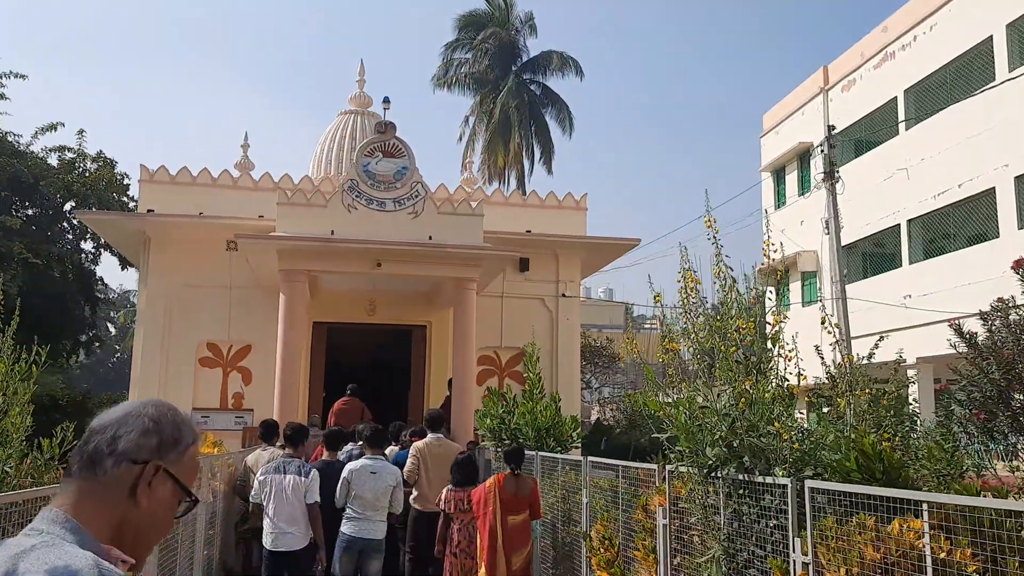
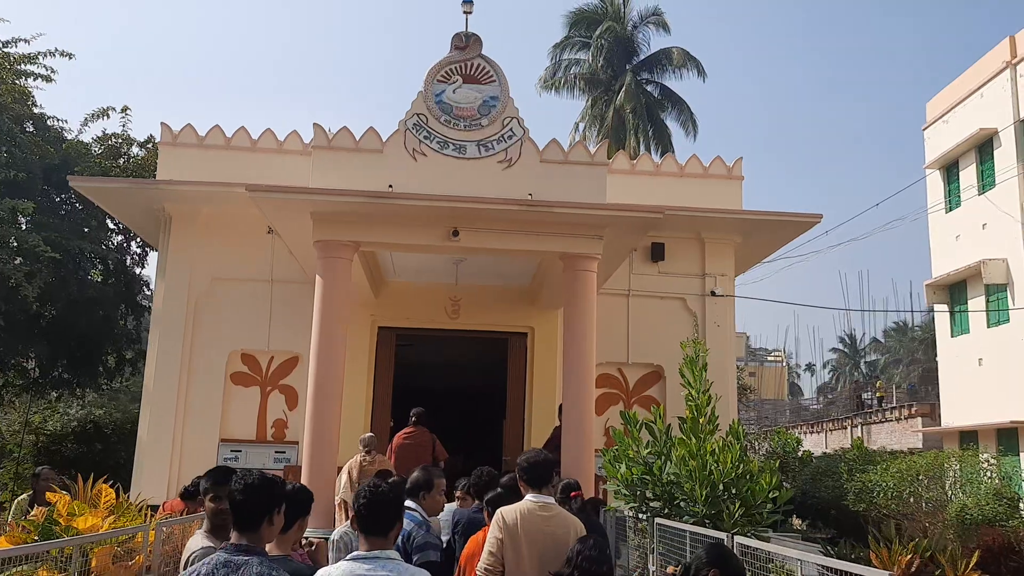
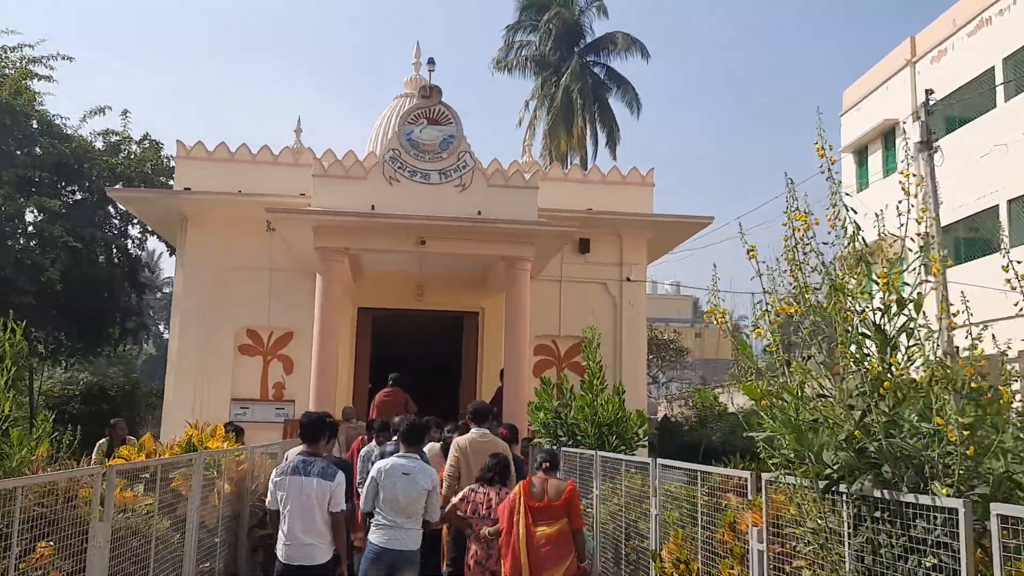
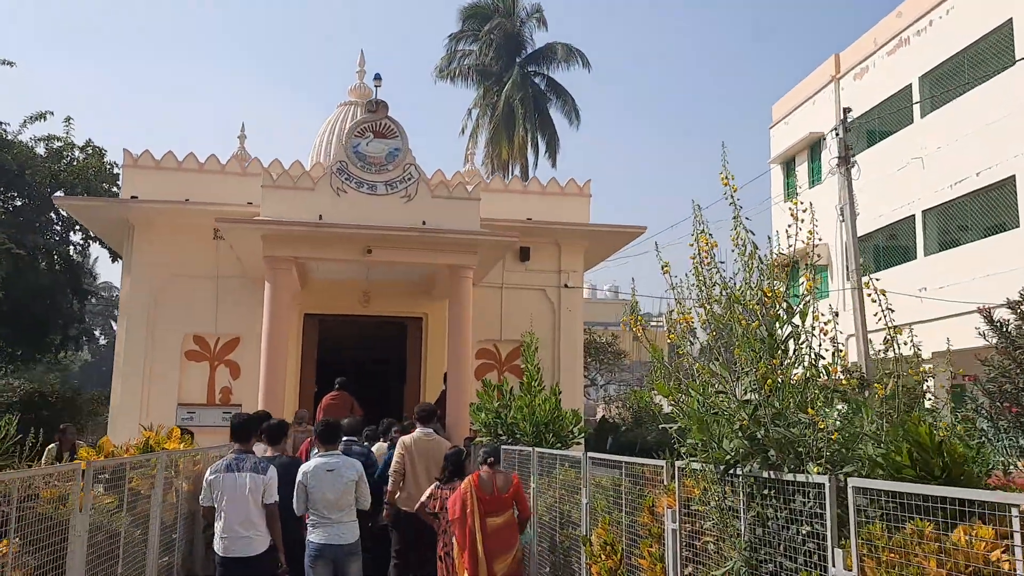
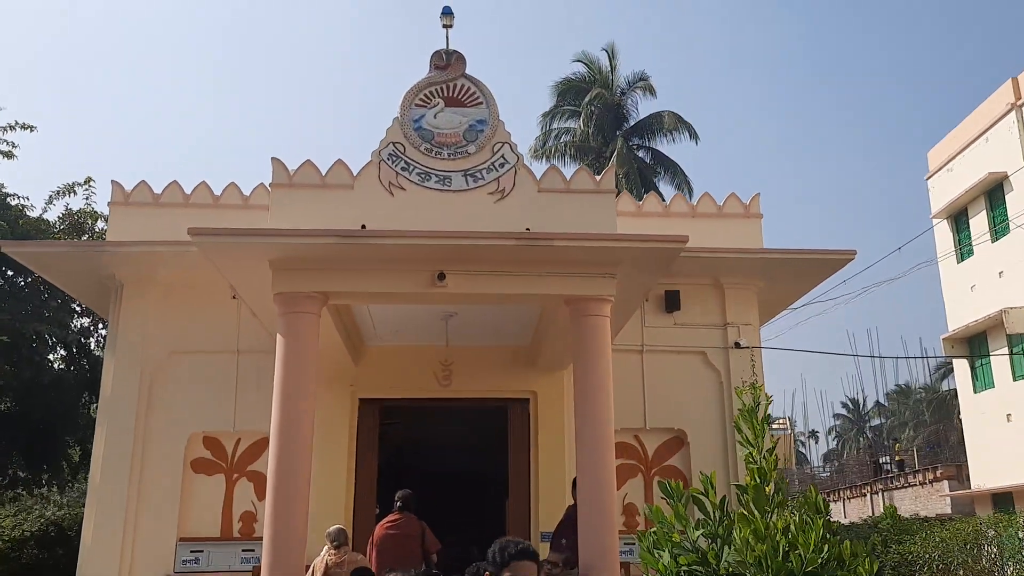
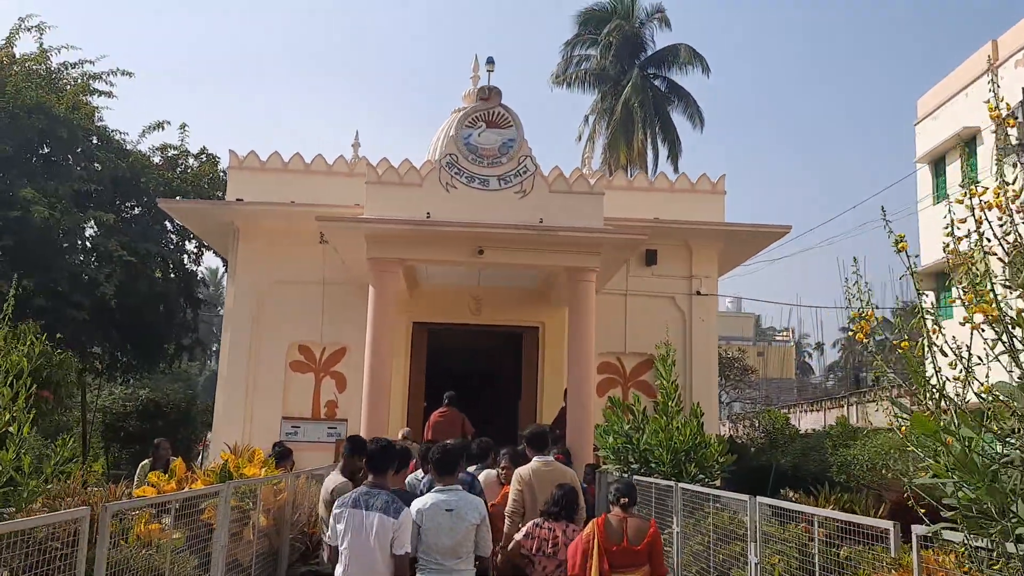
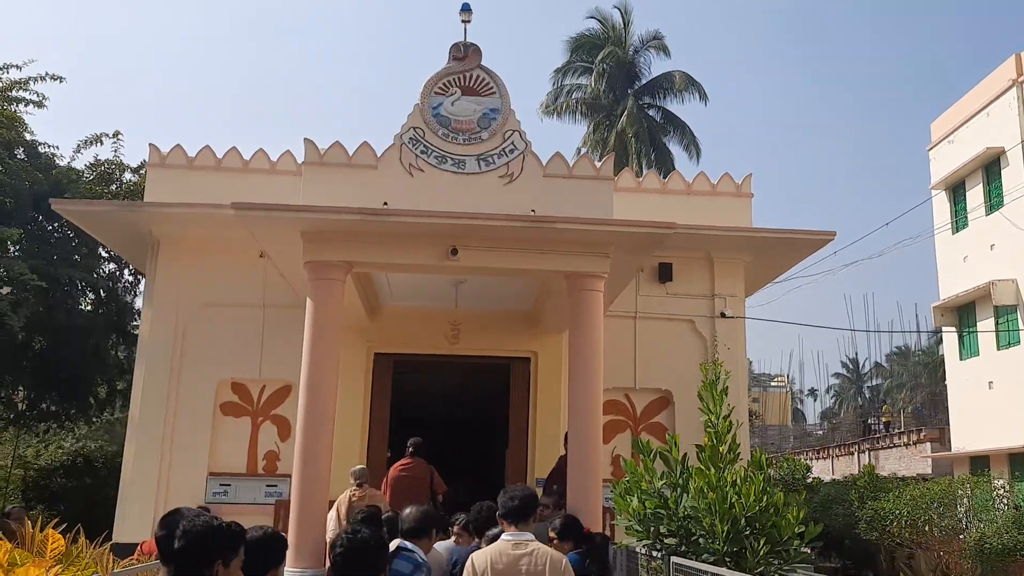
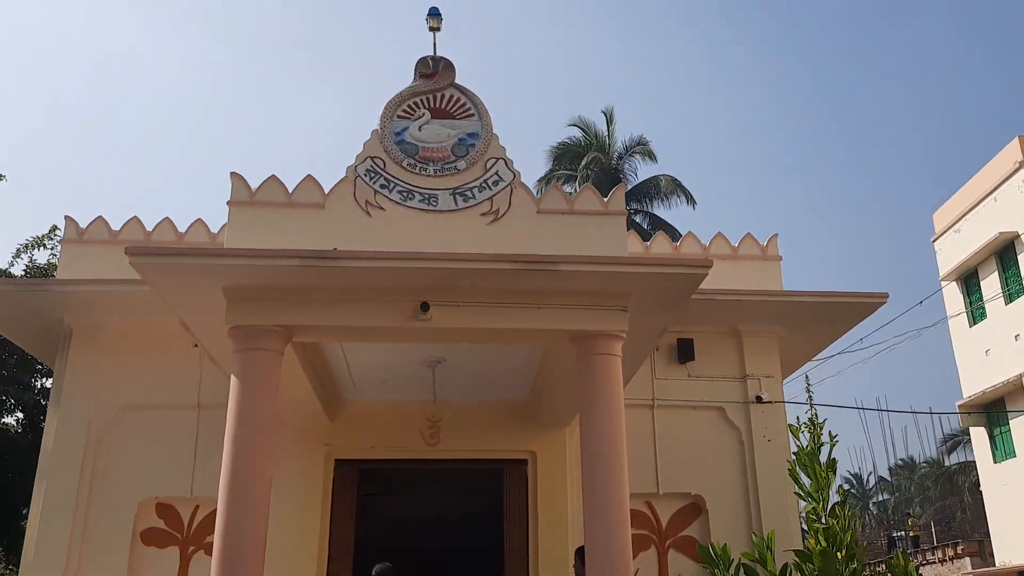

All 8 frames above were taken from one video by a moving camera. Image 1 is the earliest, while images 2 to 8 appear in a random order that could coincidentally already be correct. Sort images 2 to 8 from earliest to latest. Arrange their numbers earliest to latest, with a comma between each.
4, 3, 6, 2, 7, 5, 8
